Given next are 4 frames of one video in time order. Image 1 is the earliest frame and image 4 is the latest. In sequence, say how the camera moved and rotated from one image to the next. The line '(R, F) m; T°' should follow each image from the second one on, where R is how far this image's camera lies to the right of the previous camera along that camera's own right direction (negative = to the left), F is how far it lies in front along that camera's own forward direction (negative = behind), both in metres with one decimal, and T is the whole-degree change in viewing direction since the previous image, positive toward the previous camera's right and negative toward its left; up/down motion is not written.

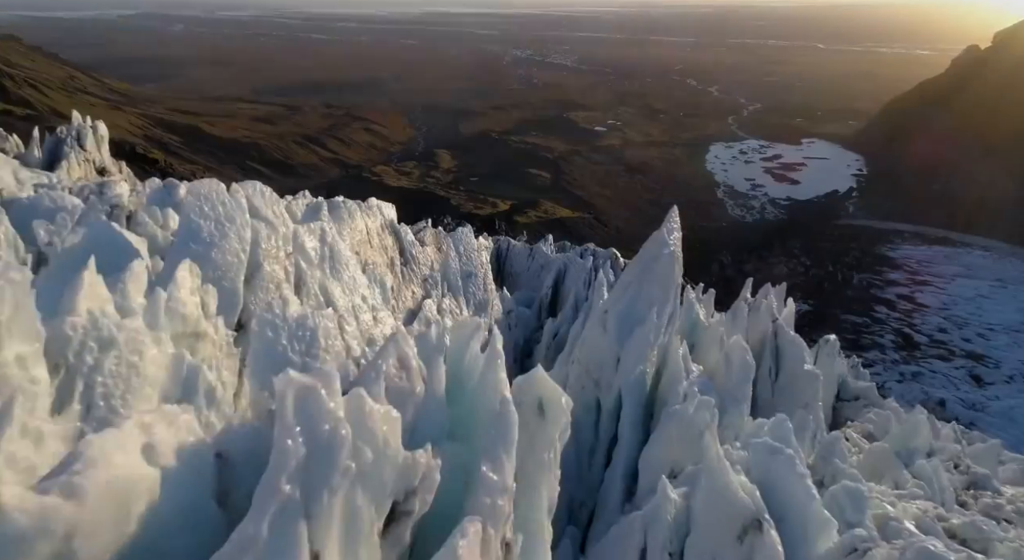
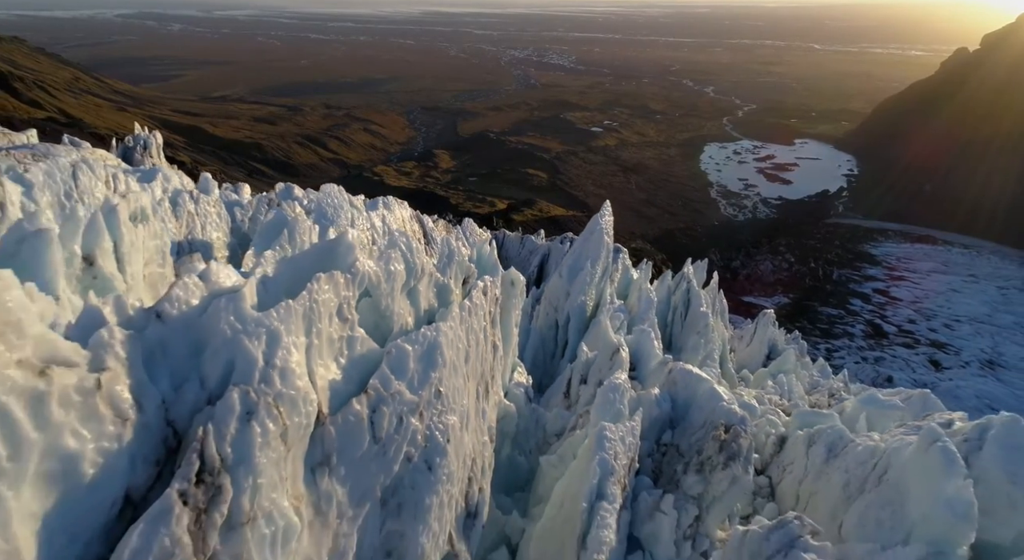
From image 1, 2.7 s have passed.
(+0.2, -6.3) m; 0°
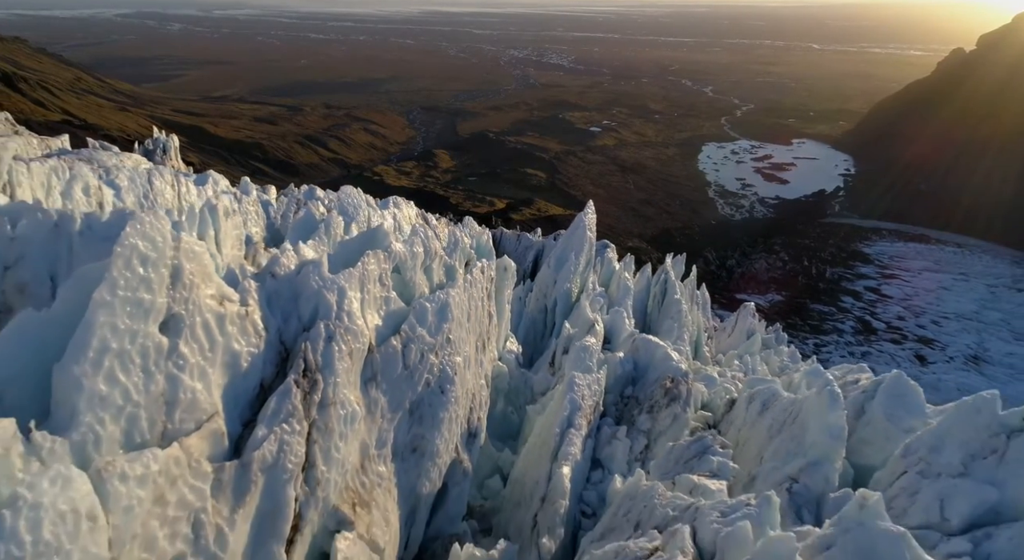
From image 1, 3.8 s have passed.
(+0.1, -2.4) m; 0°
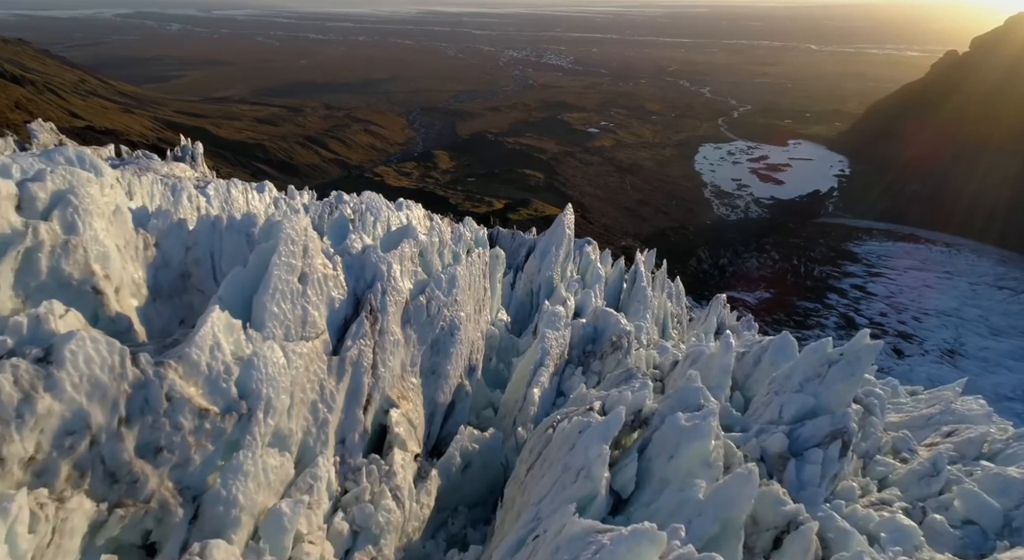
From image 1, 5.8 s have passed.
(+0.2, -4.1) m; 0°
